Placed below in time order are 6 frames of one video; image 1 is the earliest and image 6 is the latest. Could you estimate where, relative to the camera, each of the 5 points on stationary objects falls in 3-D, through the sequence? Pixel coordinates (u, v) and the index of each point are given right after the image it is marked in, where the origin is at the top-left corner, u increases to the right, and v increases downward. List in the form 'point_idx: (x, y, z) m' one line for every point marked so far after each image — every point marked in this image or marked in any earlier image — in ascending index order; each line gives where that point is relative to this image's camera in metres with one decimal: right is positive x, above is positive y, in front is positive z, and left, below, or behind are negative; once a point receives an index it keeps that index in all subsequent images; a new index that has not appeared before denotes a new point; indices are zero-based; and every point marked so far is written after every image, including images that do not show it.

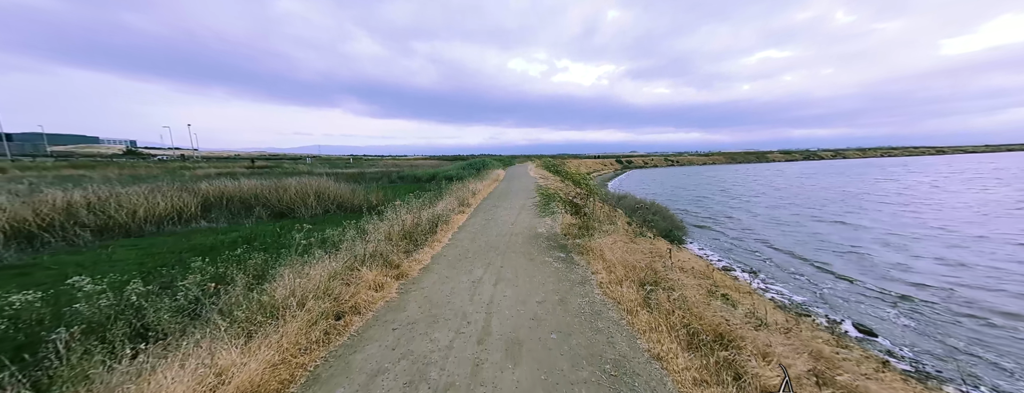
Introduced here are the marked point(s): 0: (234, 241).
0: (-11.8, -1.9, +13.6) m
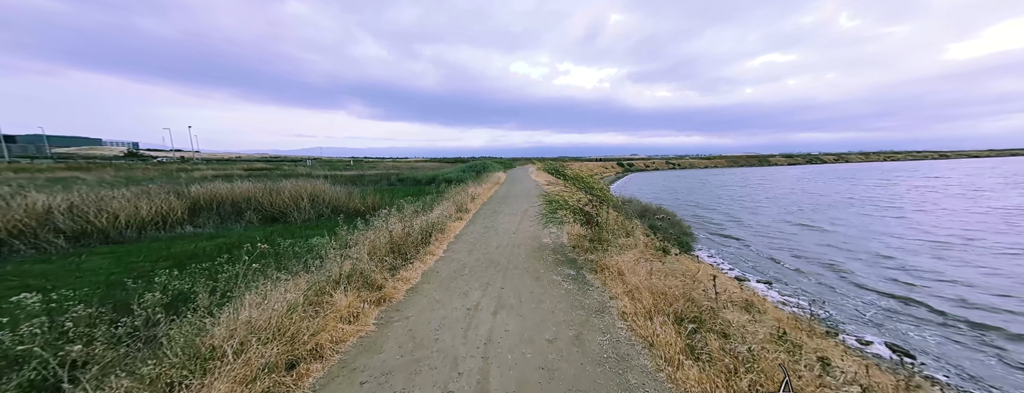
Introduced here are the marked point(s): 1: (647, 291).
0: (-11.7, -2.0, +12.8) m
1: (+1.7, -1.2, +4.2) m
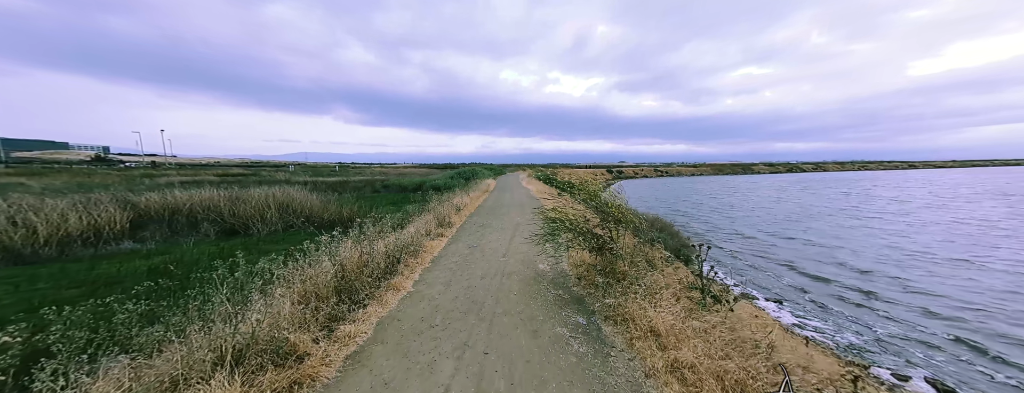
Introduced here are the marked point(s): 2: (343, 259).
0: (-12.1, -2.4, +10.8) m
1: (+1.6, -1.5, +2.7) m
2: (-2.7, -1.0, +5.2) m
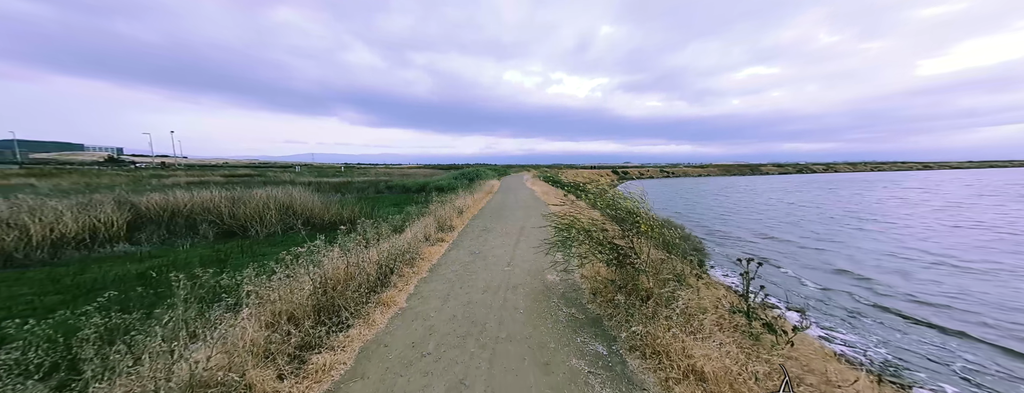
0: (-12.0, -2.5, +10.3) m
1: (+1.7, -1.5, +2.0) m
2: (-2.6, -1.1, +4.6) m
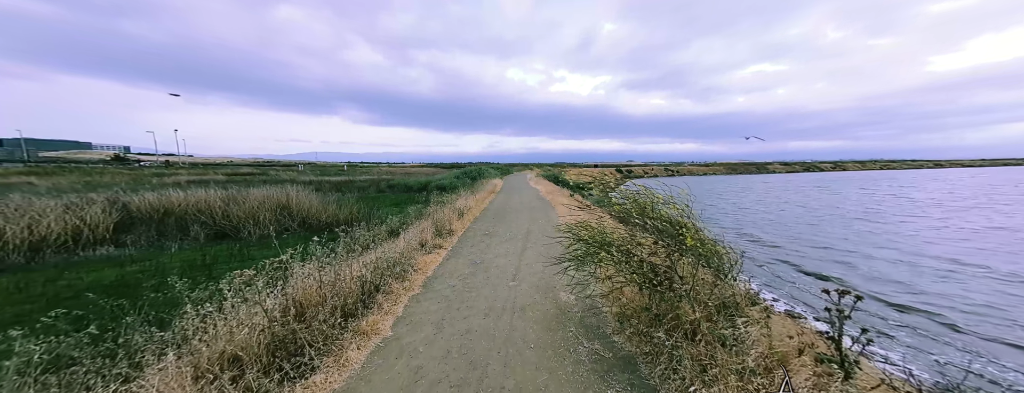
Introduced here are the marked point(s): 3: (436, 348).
0: (-11.8, -2.5, +9.6) m
1: (+1.7, -1.6, +1.1) m
2: (-2.5, -1.1, +3.8) m
3: (-0.8, -1.7, +3.8) m
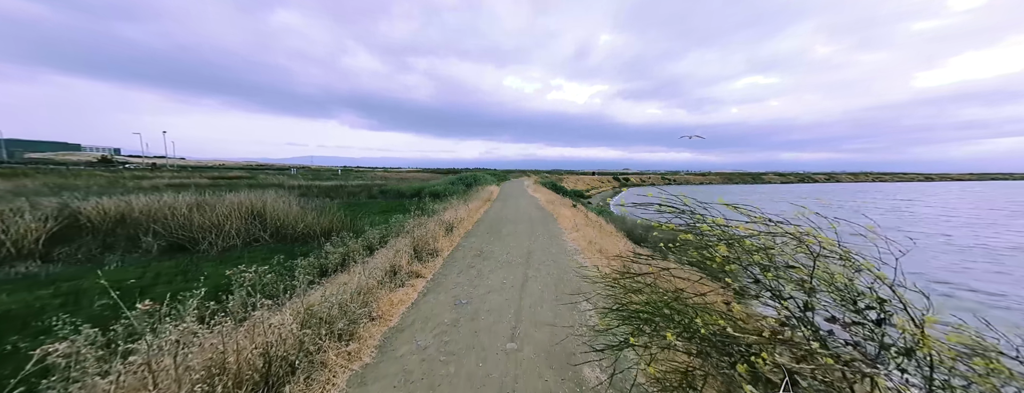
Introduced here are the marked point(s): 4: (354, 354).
0: (-11.9, -2.7, +7.6) m
1: (+1.8, -1.8, -0.7) m
2: (-2.5, -1.3, +1.9) m
3: (-0.8, -1.9, +1.9) m
4: (-1.8, -1.8, +3.8) m
